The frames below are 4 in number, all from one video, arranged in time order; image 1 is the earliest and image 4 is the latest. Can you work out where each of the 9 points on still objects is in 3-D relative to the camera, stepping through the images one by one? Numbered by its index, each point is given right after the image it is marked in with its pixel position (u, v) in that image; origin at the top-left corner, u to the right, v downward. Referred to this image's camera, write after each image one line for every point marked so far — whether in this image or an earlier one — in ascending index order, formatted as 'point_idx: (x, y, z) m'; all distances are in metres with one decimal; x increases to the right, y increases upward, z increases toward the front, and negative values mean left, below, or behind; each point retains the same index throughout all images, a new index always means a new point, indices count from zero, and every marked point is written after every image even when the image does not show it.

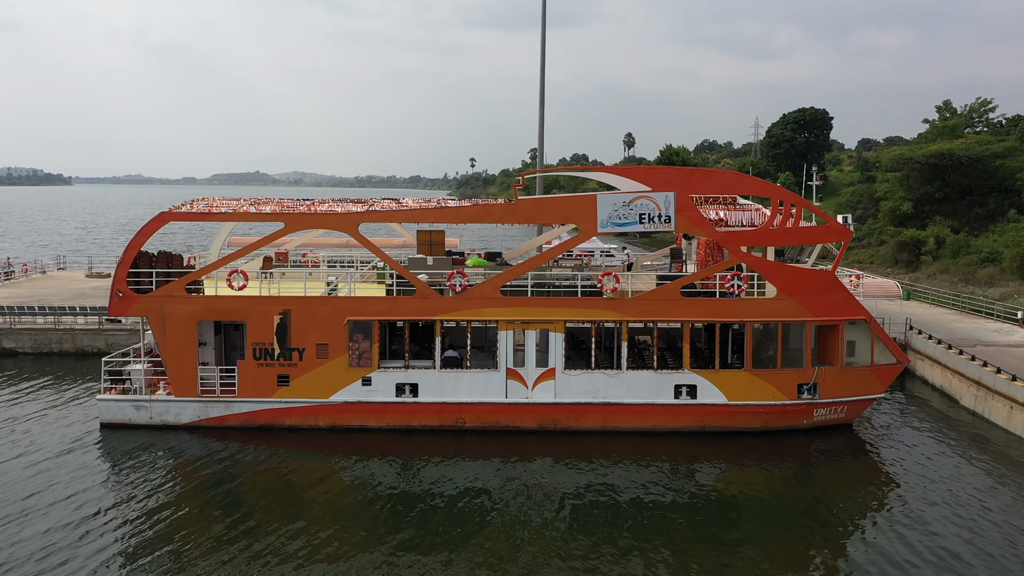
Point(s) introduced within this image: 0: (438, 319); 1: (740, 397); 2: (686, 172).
0: (-1.5, -0.6, +12.5) m
1: (+4.9, -2.3, +13.0) m
2: (+3.6, +2.4, +12.4) m
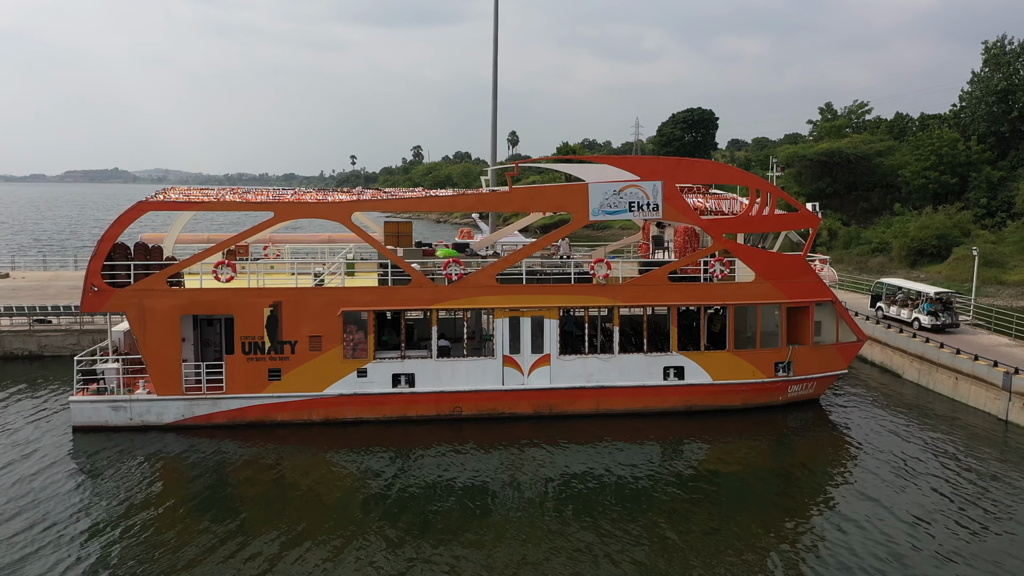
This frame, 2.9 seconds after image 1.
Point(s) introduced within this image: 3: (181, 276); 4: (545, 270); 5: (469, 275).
0: (-1.6, -0.4, +12.4) m
1: (+4.7, -2.0, +13.6) m
2: (+3.4, +2.7, +12.9) m
3: (-6.8, +0.2, +12.5) m
4: (+0.8, +0.4, +13.6) m
5: (-0.8, +0.3, +12.5) m
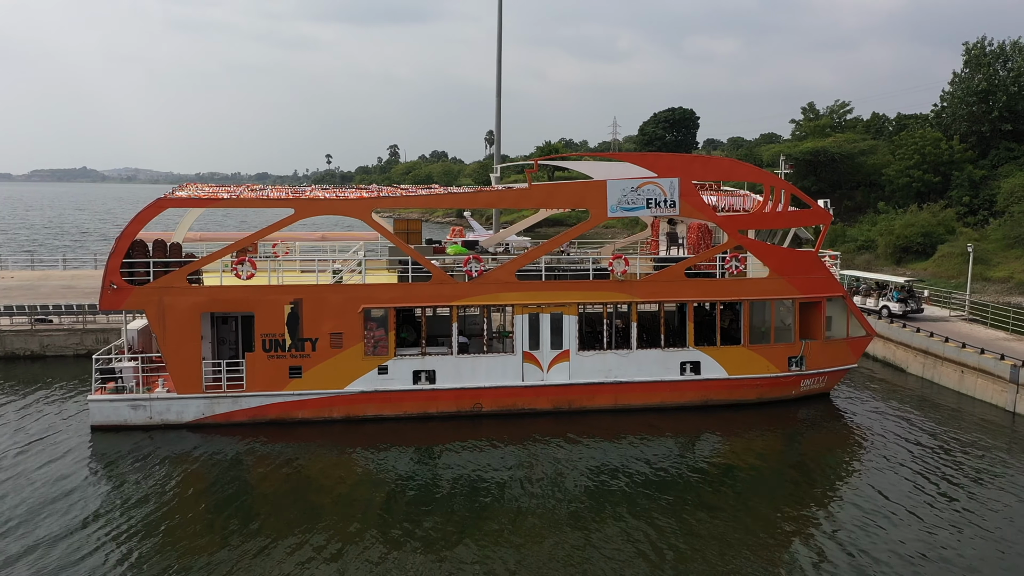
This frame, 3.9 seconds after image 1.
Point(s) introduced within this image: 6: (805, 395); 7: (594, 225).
0: (-1.2, -0.3, +12.4) m
1: (+5.1, -1.9, +13.8) m
2: (+3.8, +2.8, +13.0) m
3: (-6.4, +0.3, +12.4) m
4: (+1.1, +0.5, +13.7) m
5: (-0.4, +0.3, +12.6) m
6: (+7.1, -2.6, +14.7) m
7: (+1.7, +1.3, +12.8) m
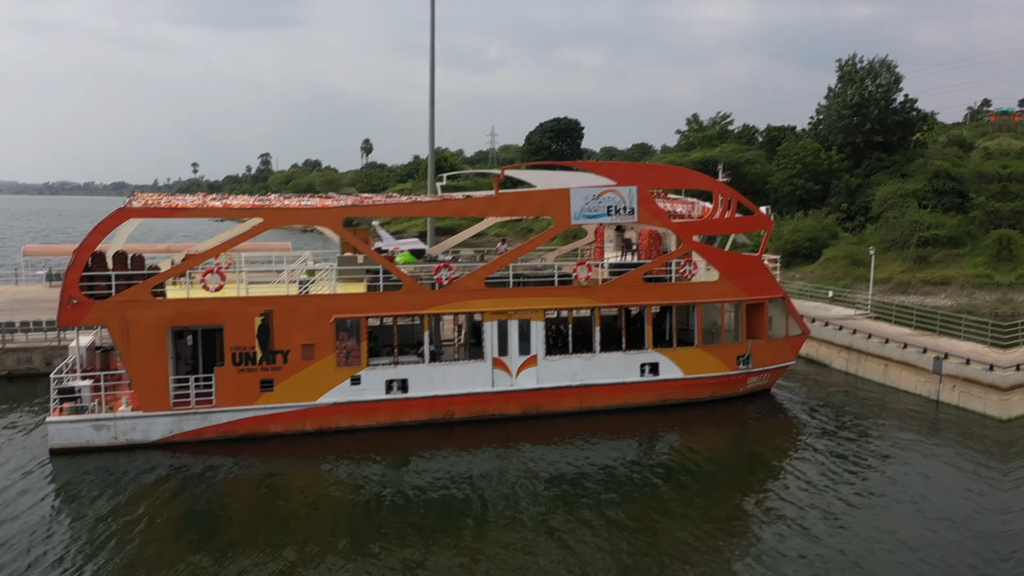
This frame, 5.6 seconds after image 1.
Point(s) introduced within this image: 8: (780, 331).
0: (-1.8, -0.5, +12.6) m
1: (+4.3, -2.0, +14.7) m
2: (+3.0, +2.7, +13.8) m
3: (-7.0, 0.0, +12.0) m
4: (+0.4, +0.3, +14.1) m
5: (-1.0, +0.2, +12.9) m
6: (+6.2, -2.7, +15.8) m
7: (+1.0, +1.2, +13.4) m
8: (+6.9, -1.1, +15.7) m
